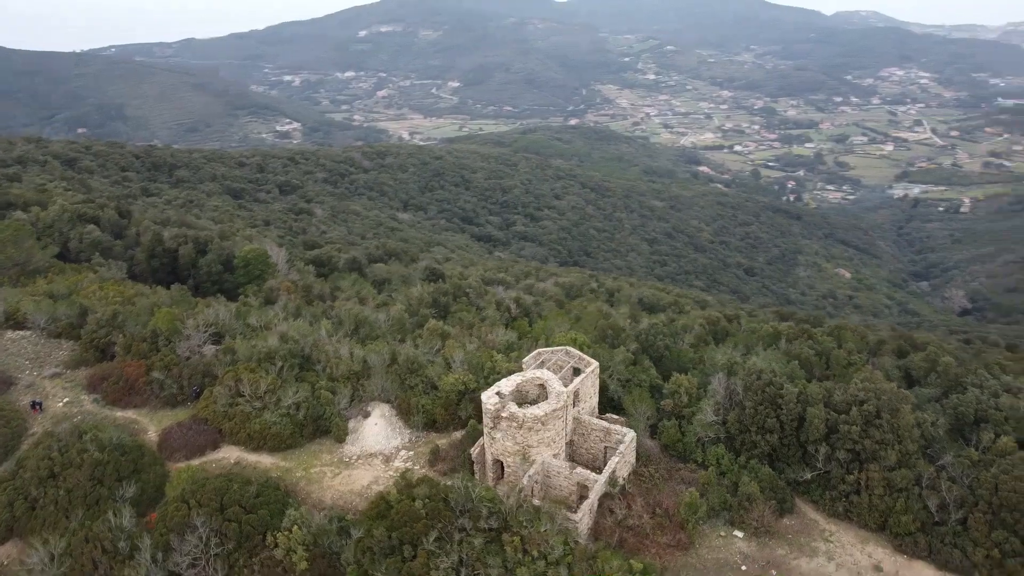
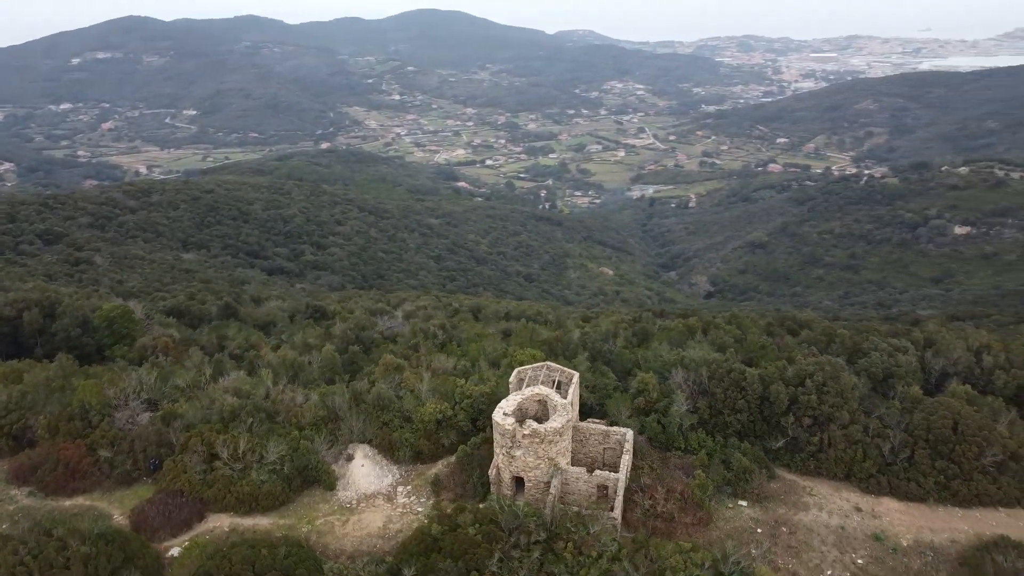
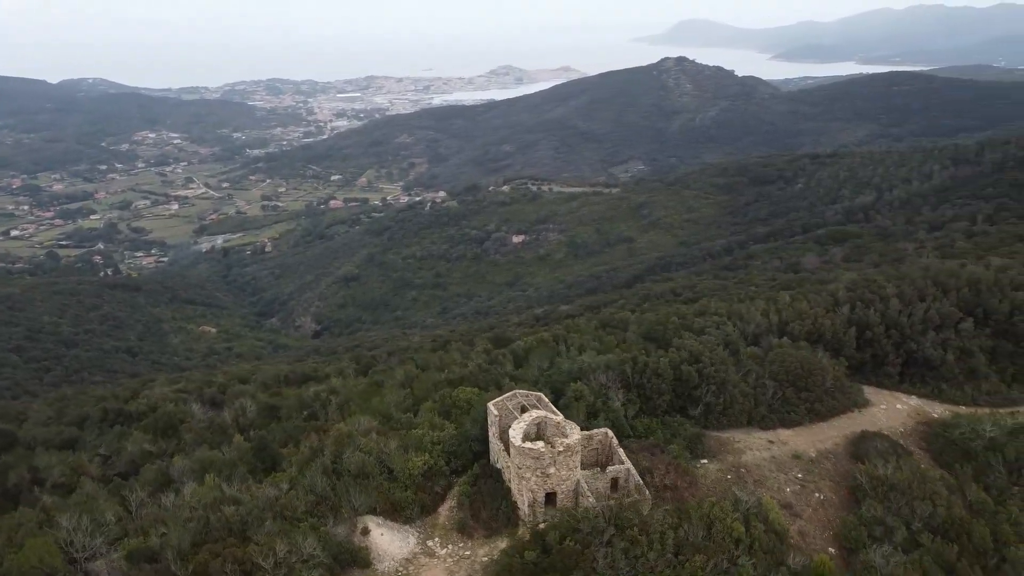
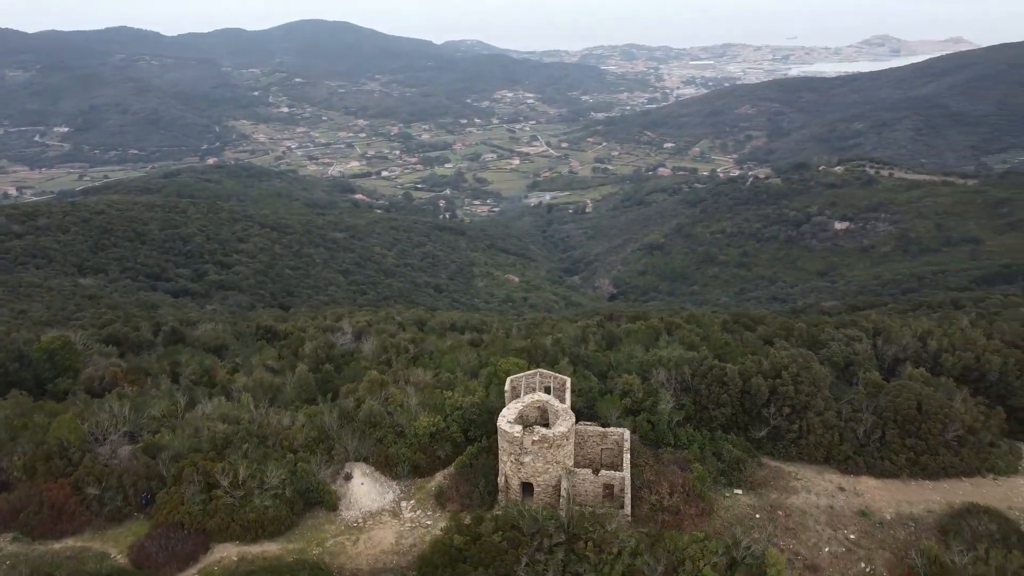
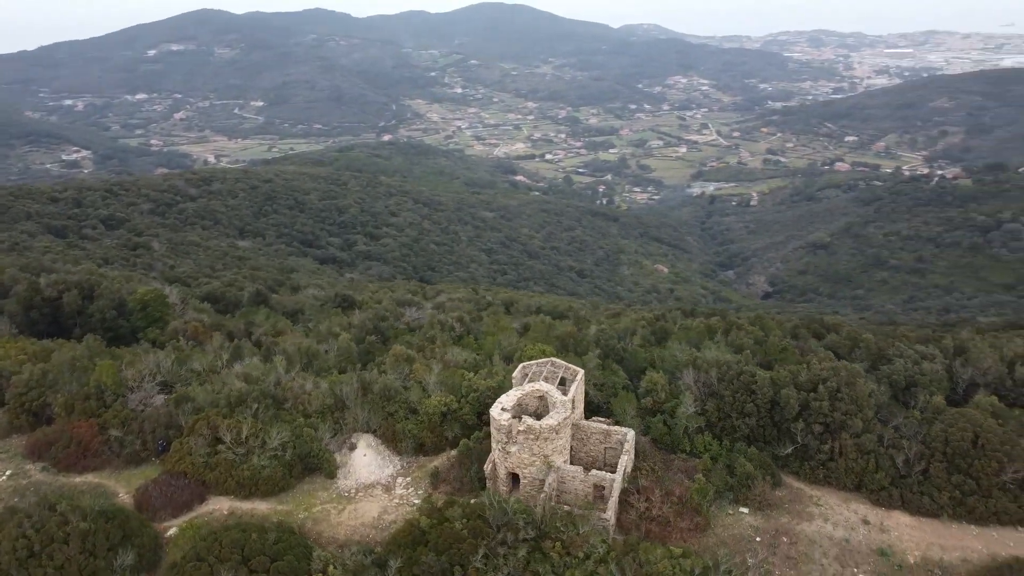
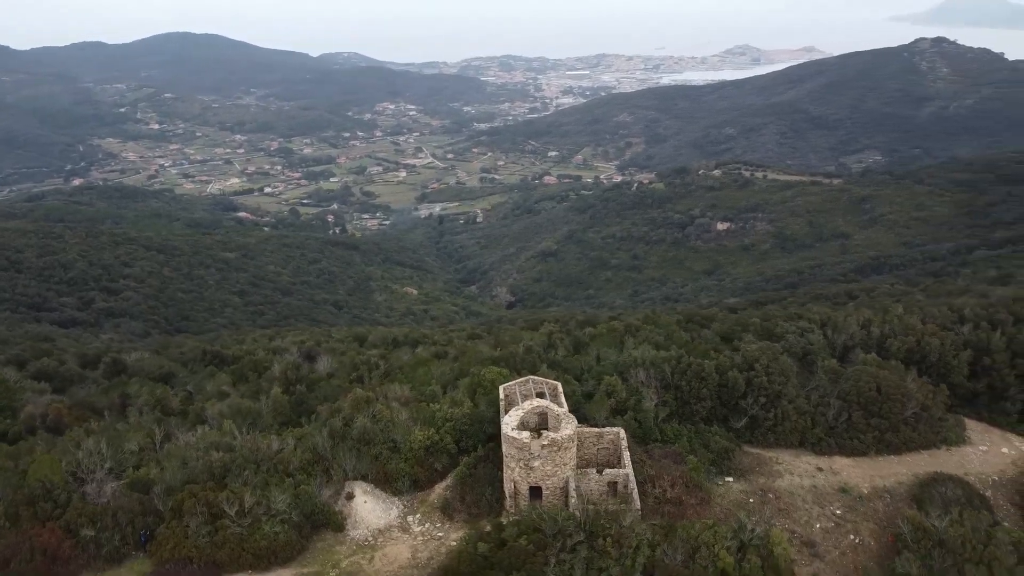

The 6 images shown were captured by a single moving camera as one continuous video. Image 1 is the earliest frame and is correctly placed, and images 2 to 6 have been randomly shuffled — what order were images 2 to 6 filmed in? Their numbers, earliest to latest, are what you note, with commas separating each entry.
5, 2, 4, 6, 3
